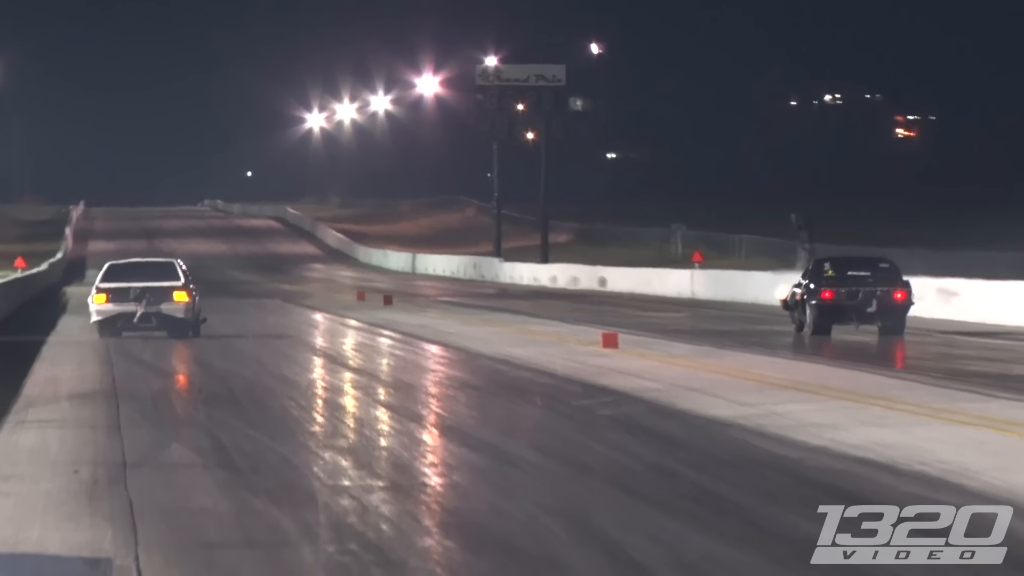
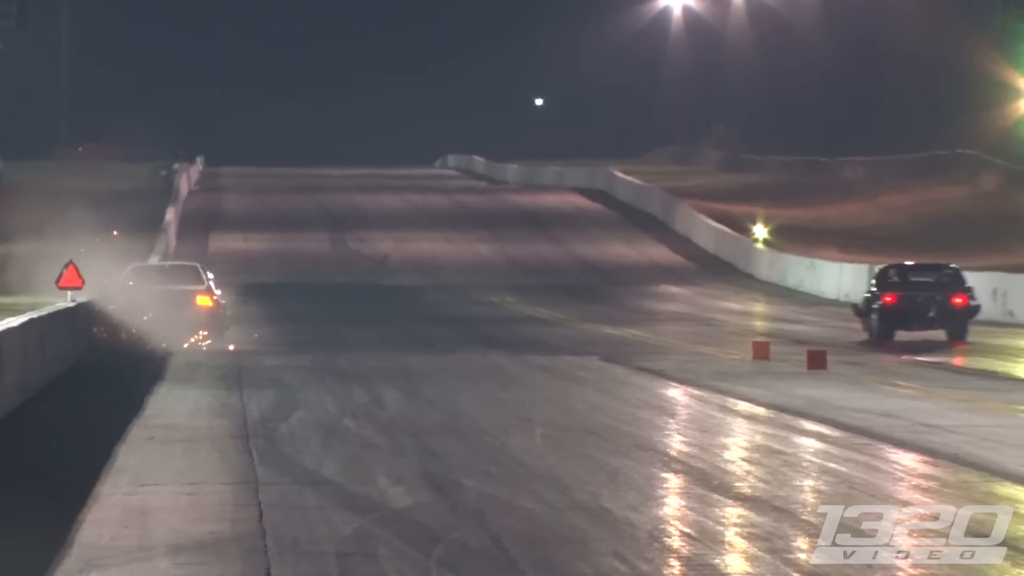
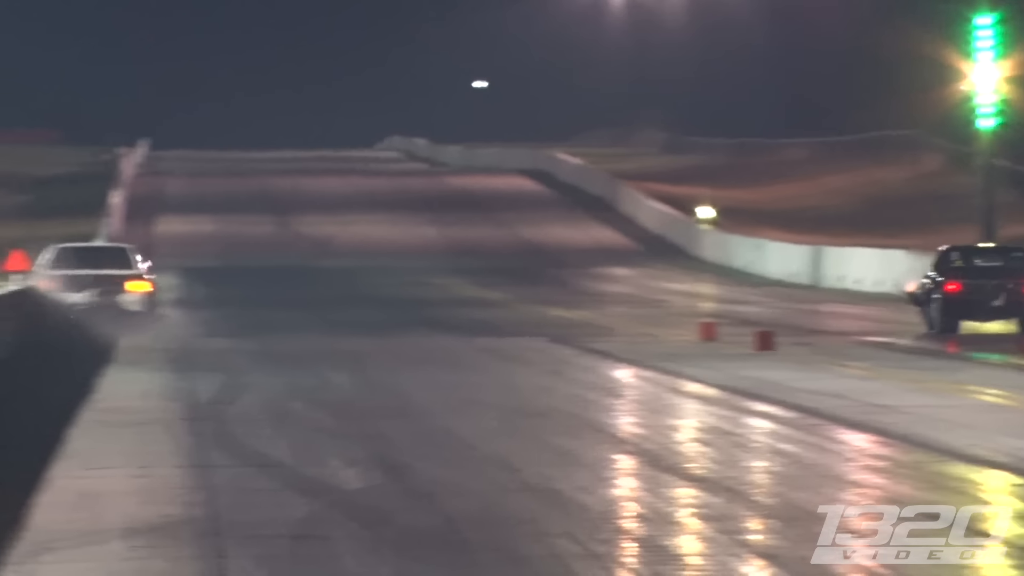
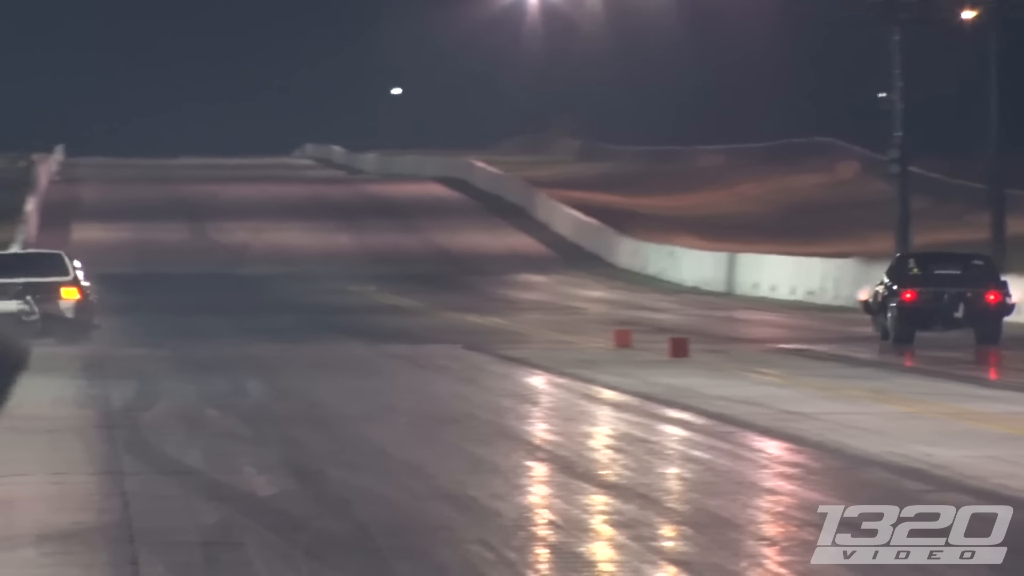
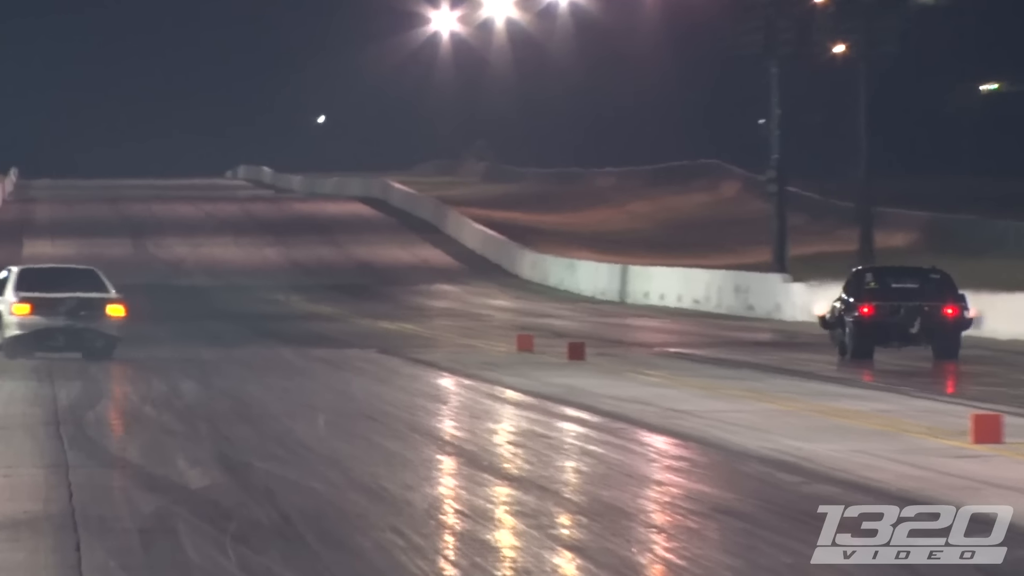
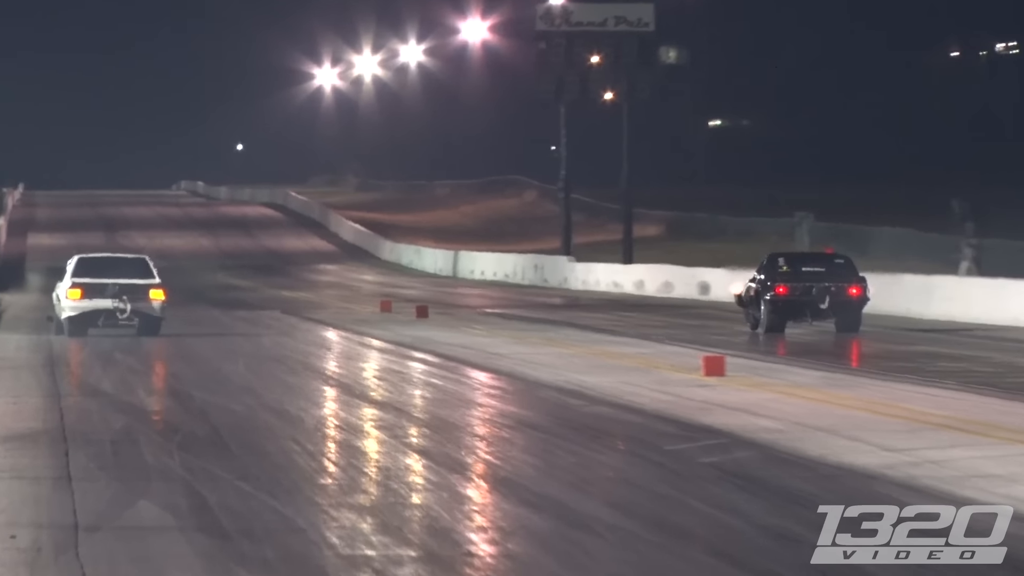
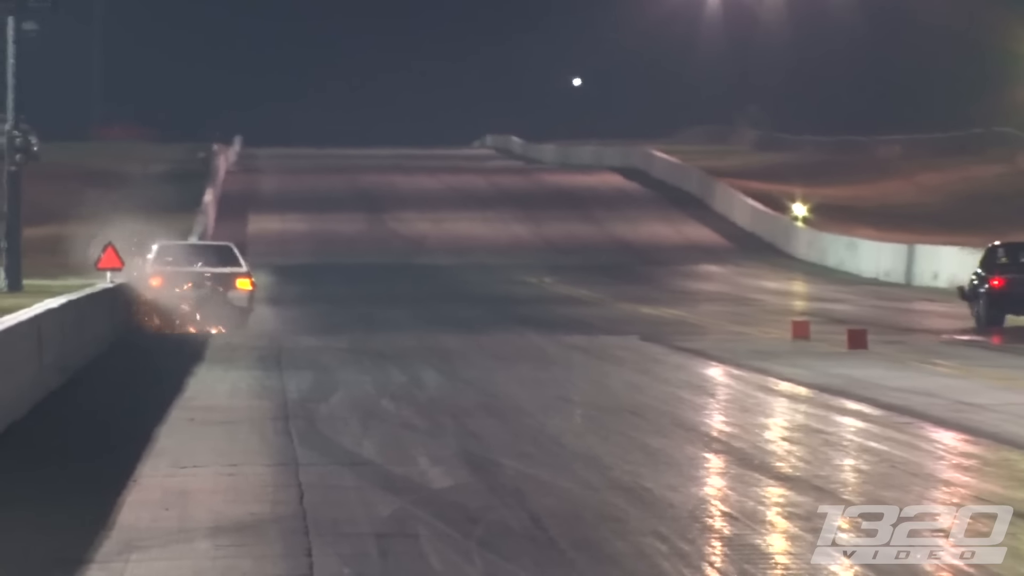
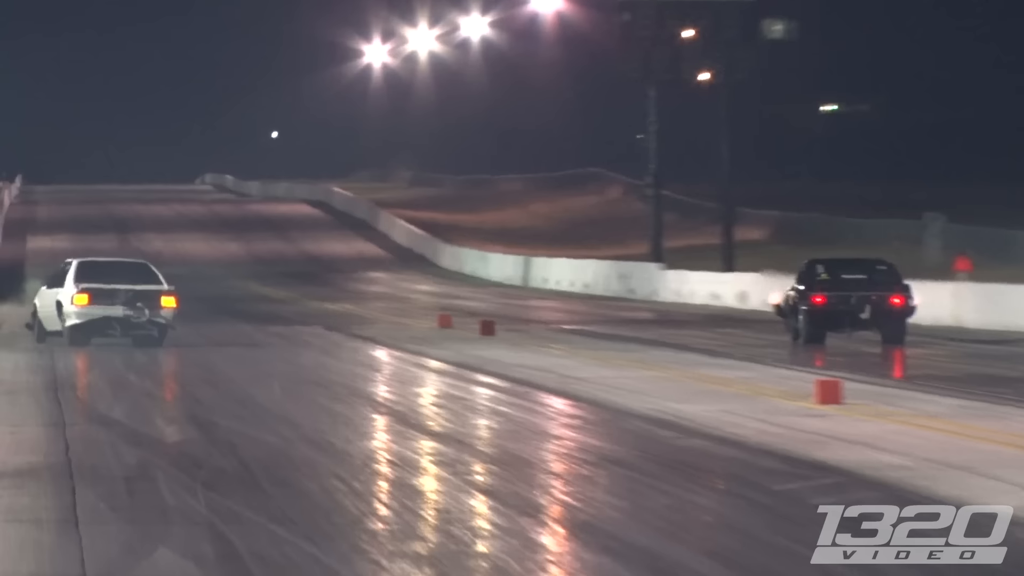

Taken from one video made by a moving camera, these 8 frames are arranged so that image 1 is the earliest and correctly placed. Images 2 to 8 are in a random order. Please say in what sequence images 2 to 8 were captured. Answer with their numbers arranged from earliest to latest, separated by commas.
6, 8, 5, 4, 3, 7, 2
